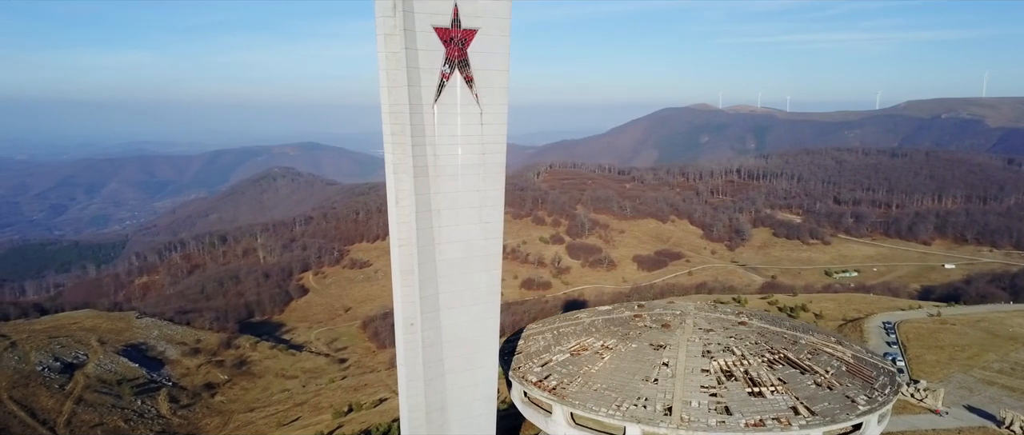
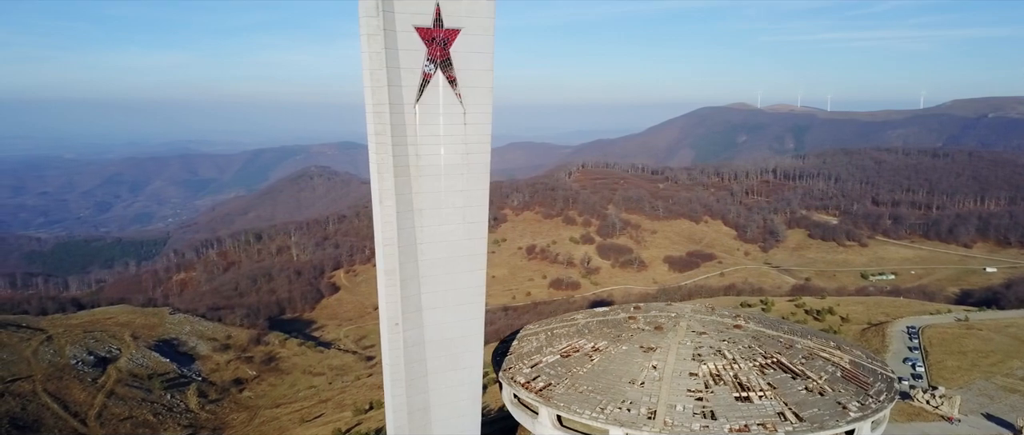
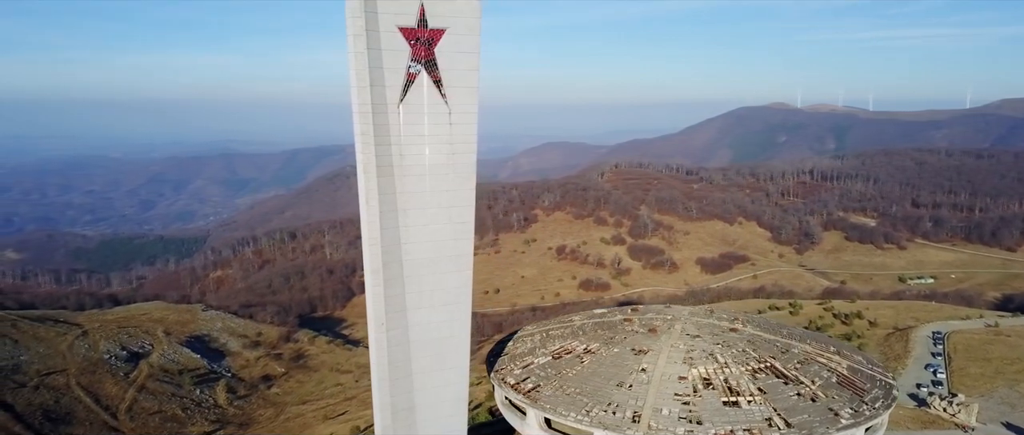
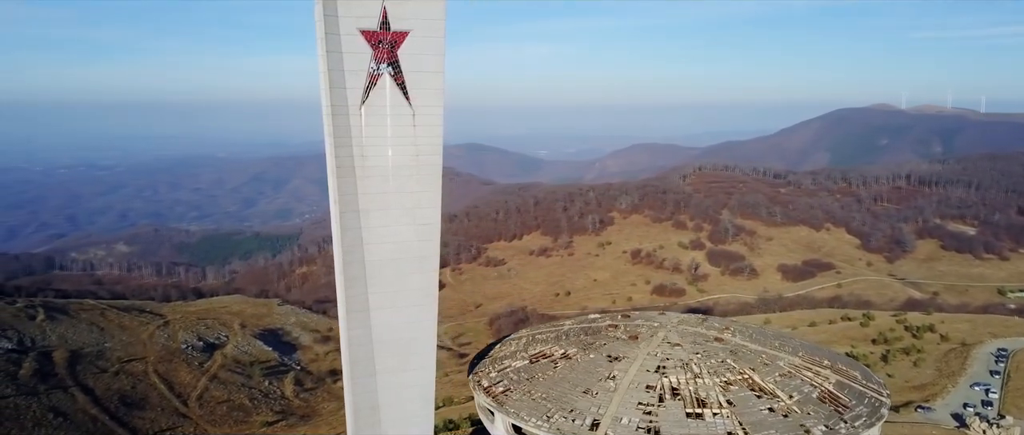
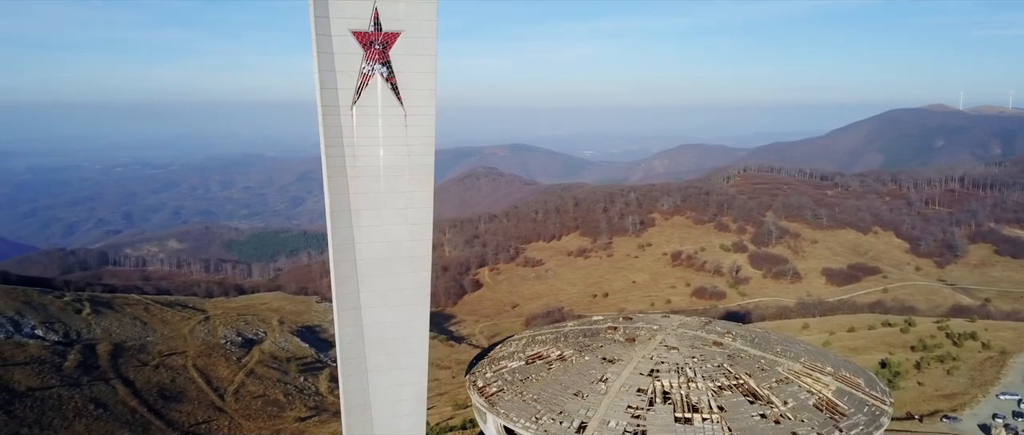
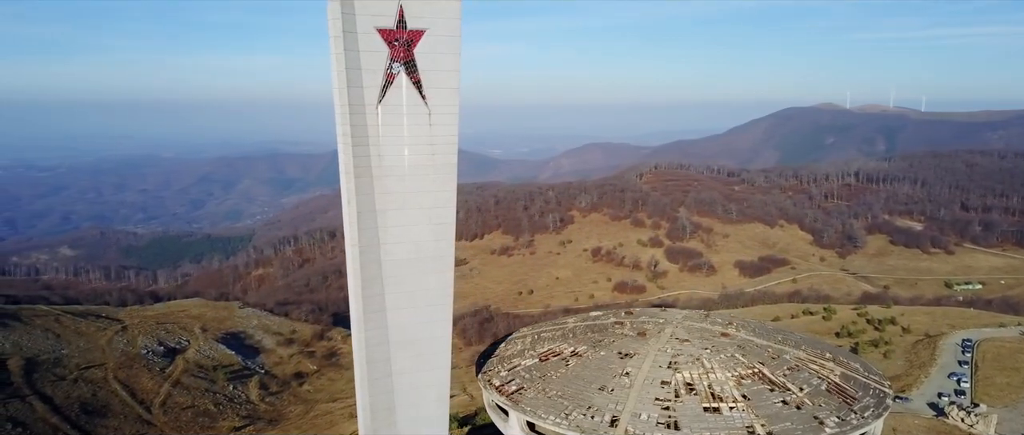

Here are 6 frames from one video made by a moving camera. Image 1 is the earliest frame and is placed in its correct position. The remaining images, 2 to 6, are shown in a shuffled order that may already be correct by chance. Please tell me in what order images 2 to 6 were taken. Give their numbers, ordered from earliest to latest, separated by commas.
2, 3, 6, 4, 5
